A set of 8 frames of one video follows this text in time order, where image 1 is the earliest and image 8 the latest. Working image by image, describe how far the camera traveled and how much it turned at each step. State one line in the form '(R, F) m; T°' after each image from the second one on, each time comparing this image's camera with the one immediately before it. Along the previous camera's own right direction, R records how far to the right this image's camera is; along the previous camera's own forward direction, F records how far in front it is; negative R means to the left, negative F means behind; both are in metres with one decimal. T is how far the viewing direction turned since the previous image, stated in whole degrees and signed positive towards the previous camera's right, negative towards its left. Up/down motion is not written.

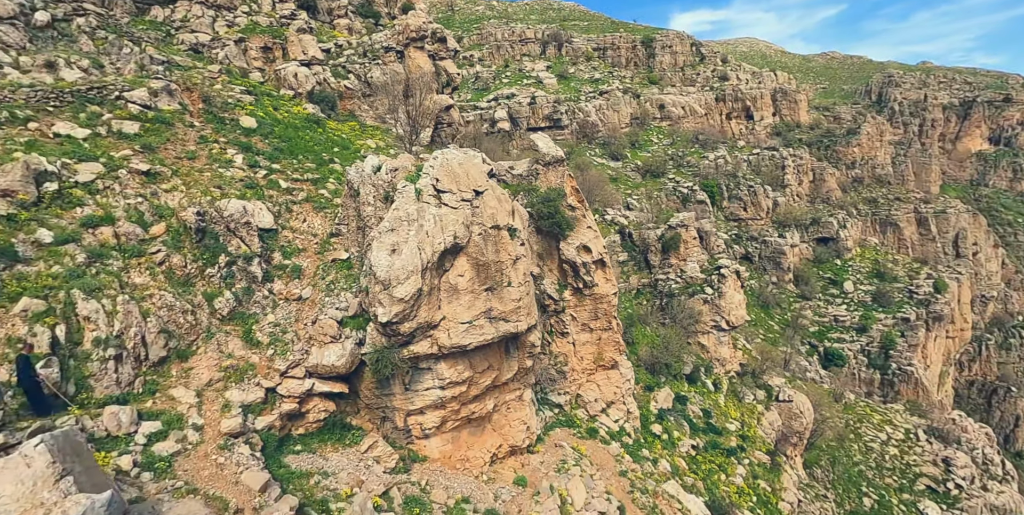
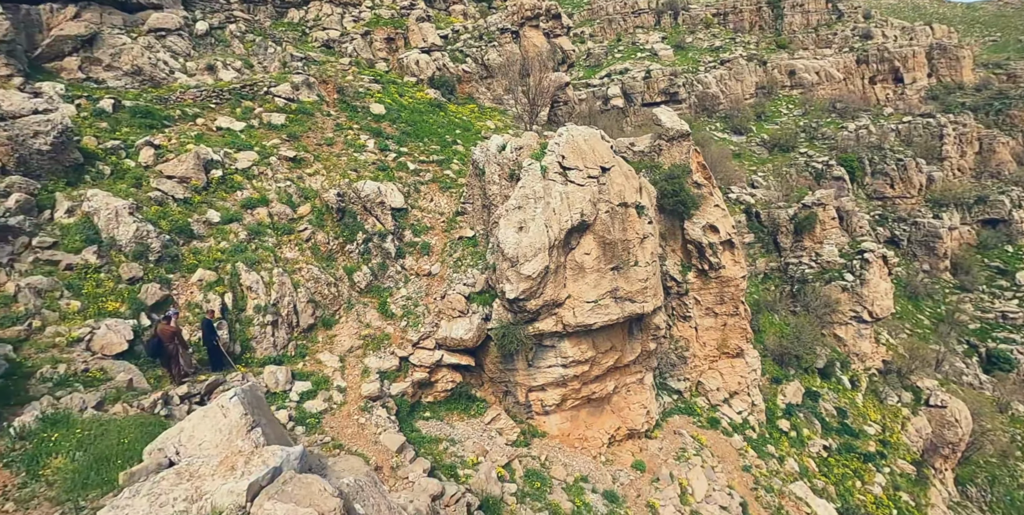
(-0.5, +0.3) m; -11°
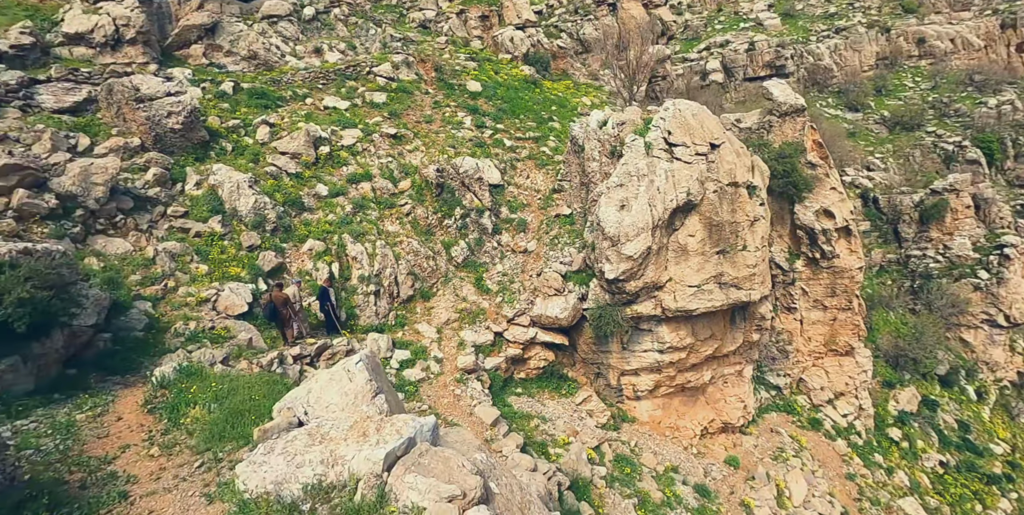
(-0.4, +0.3) m; -9°
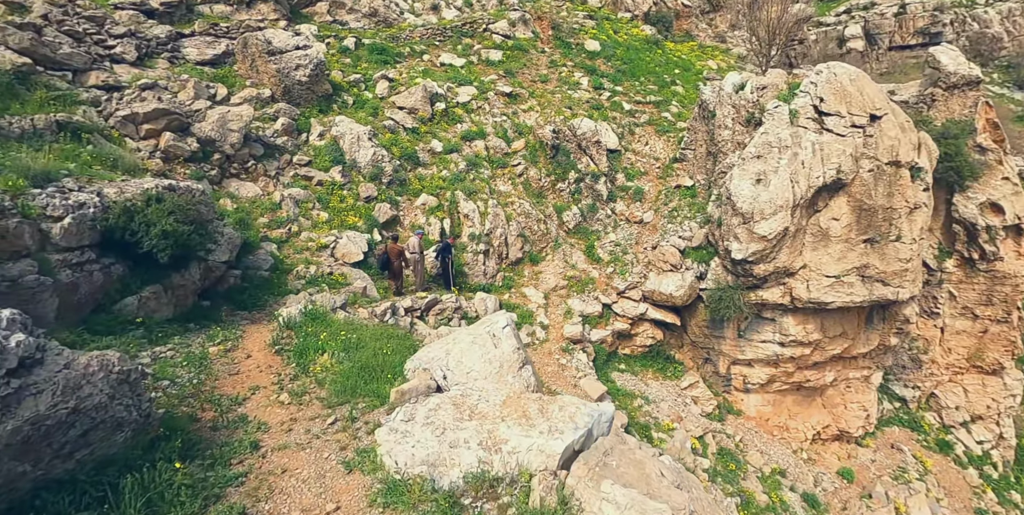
(-0.6, +0.6) m; -9°
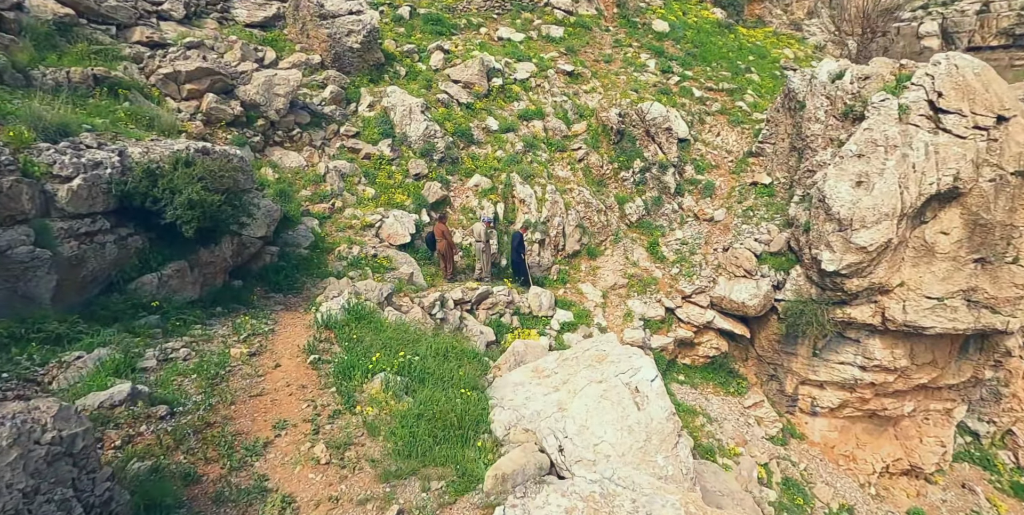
(-0.5, +1.2) m; -3°
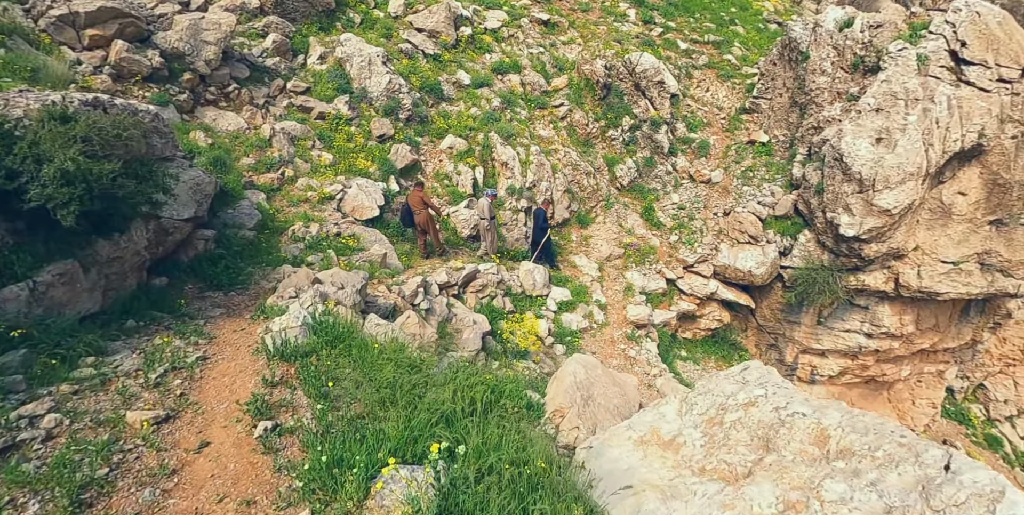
(-0.5, +1.5) m; +4°
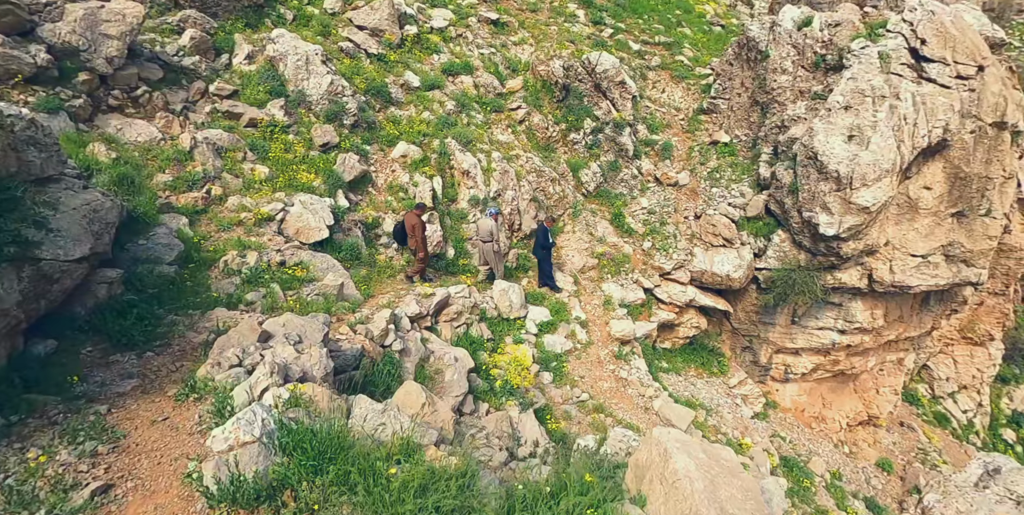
(-0.5, +1.1) m; +6°
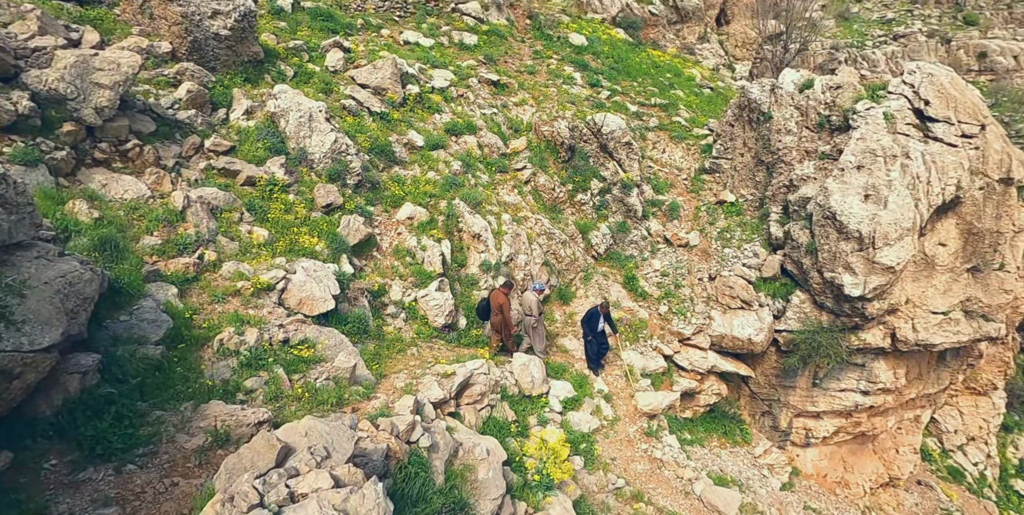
(-0.6, +0.7) m; +2°
